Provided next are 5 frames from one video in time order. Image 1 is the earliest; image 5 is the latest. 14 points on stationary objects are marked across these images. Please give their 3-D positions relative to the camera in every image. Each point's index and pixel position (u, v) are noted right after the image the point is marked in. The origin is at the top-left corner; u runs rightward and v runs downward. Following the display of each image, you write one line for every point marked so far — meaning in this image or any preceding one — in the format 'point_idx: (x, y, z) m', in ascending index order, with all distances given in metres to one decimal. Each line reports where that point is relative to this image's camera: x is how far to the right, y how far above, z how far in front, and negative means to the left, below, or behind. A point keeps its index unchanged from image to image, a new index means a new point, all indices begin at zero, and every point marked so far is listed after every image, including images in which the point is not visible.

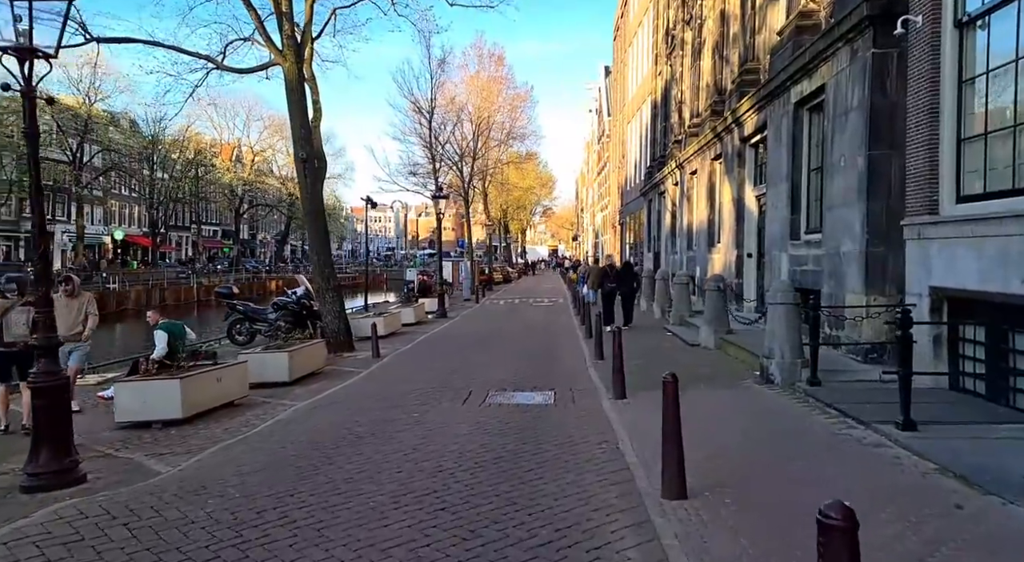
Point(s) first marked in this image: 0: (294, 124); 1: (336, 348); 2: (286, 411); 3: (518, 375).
0: (-4.6, +3.3, +15.2) m
1: (-3.7, -1.4, +15.3) m
2: (-2.9, -1.7, +9.3) m
3: (+0.1, -1.5, +11.4) m
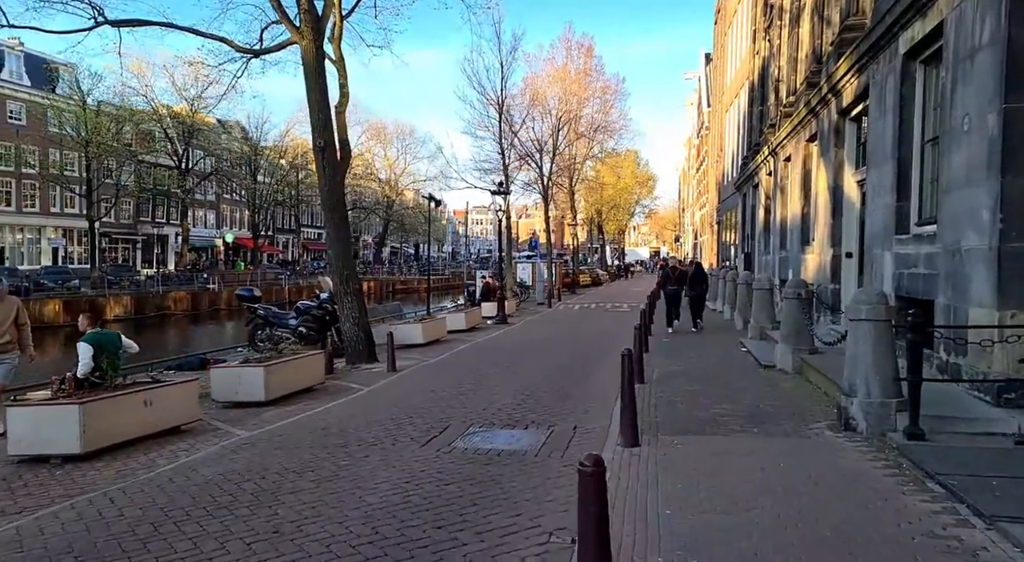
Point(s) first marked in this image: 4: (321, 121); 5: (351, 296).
0: (-3.8, +3.3, +13.6) m
1: (-3.0, -1.5, +13.6) m
2: (-3.1, -1.7, +7.5) m
3: (+0.2, -1.5, +9.2) m
4: (-3.7, +3.0, +13.7) m
5: (-3.1, -0.3, +13.8) m
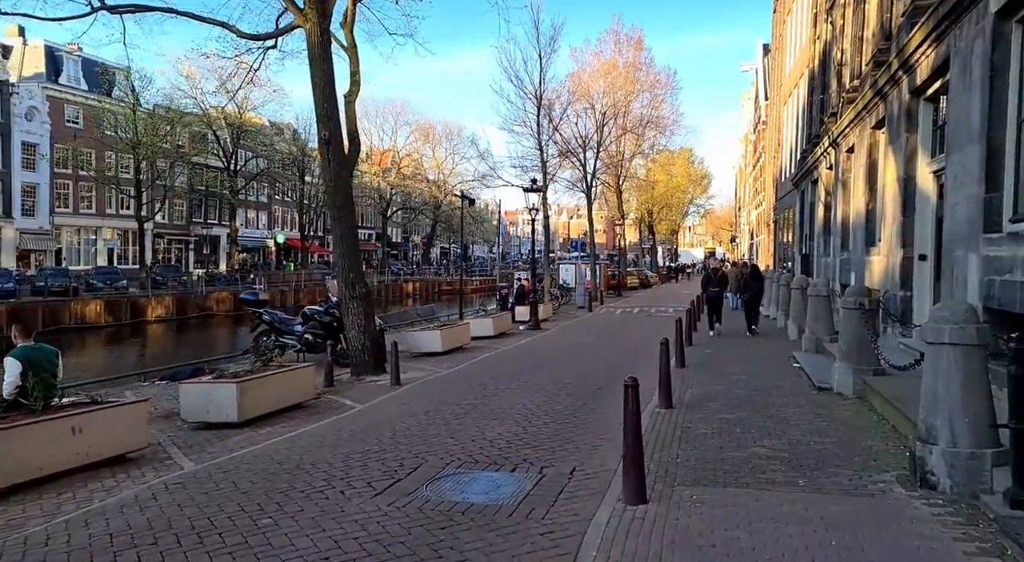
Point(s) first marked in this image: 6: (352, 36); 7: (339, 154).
0: (-3.4, +3.2, +12.5) m
1: (-2.6, -1.5, +12.4) m
2: (-3.2, -1.8, +6.4) m
3: (+0.2, -1.6, +7.8) m
4: (-3.3, +3.0, +12.6) m
5: (-2.7, -0.4, +12.6) m
6: (-3.1, +4.7, +14.0) m
7: (-3.0, +2.2, +12.7) m
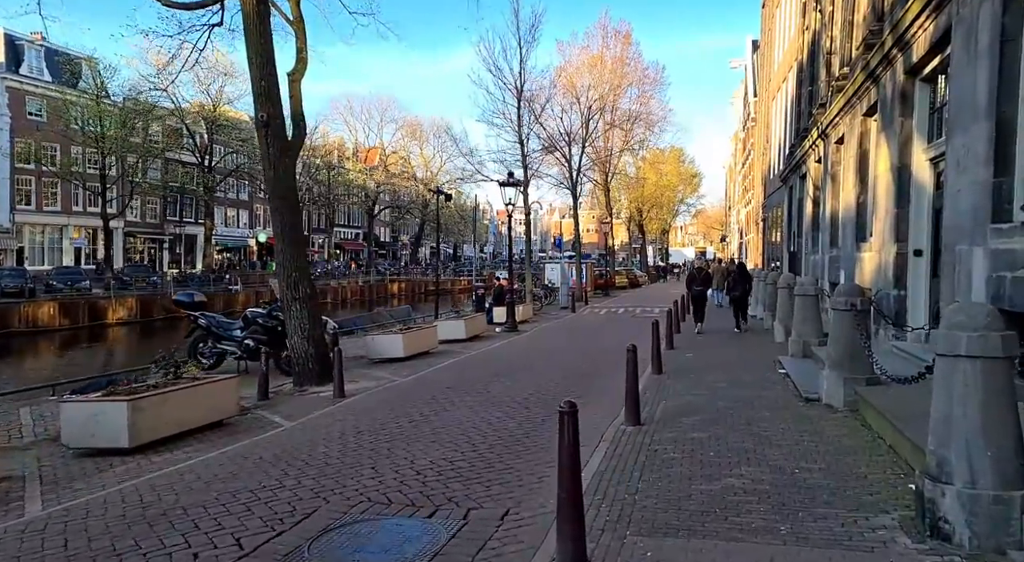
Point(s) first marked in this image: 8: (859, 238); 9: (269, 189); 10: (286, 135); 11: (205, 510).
0: (-4.1, +3.2, +11.4) m
1: (-3.3, -1.5, +11.3) m
2: (-3.8, -1.8, +5.2) m
3: (-0.4, -1.6, +6.6) m
4: (-3.9, +3.0, +11.4) m
5: (-3.3, -0.4, +11.4) m
6: (-3.8, +4.7, +12.8) m
7: (-3.7, +2.2, +11.5) m
8: (+6.9, +0.8, +14.4) m
9: (-3.8, +1.4, +11.5) m
10: (-3.6, +2.3, +11.7) m
11: (-2.1, -1.7, +4.9) m
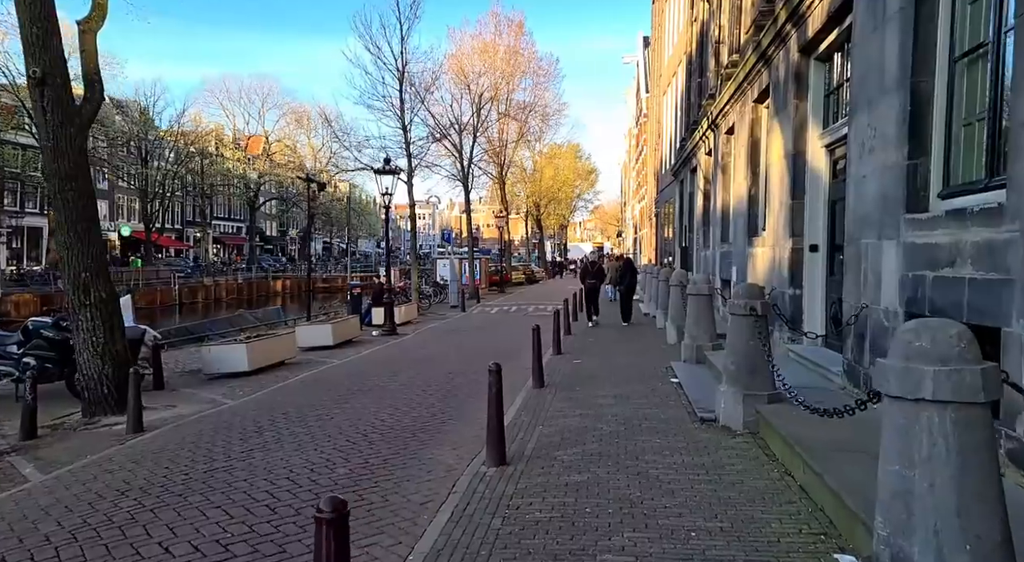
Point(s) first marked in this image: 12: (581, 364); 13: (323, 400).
0: (-6.0, +3.2, +9.0) m
1: (-5.2, -1.6, +9.0) m
2: (-4.8, -1.8, +3.0) m
3: (-1.6, -1.6, +4.8) m
4: (-5.9, +2.9, +9.0) m
5: (-5.3, -0.4, +9.2) m
6: (-5.9, +4.7, +10.4) m
7: (-5.6, +2.2, +9.2) m
8: (+4.5, +0.9, +13.5) m
9: (-5.7, +1.4, +9.2) m
10: (-5.6, +2.2, +9.4) m
11: (-3.1, -1.7, +2.9) m
12: (+1.2, -1.4, +12.4) m
13: (-2.6, -1.7, +10.3) m
